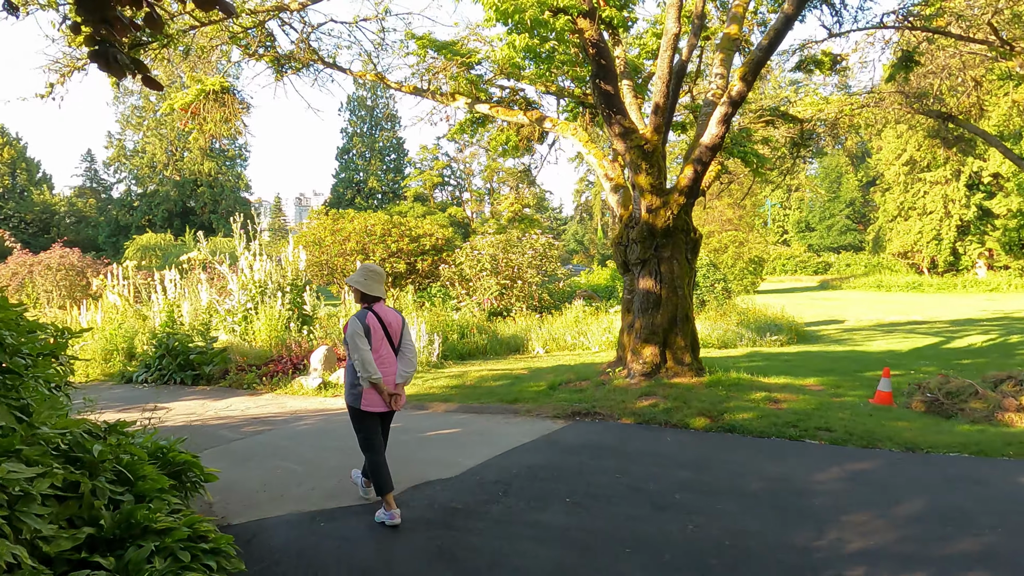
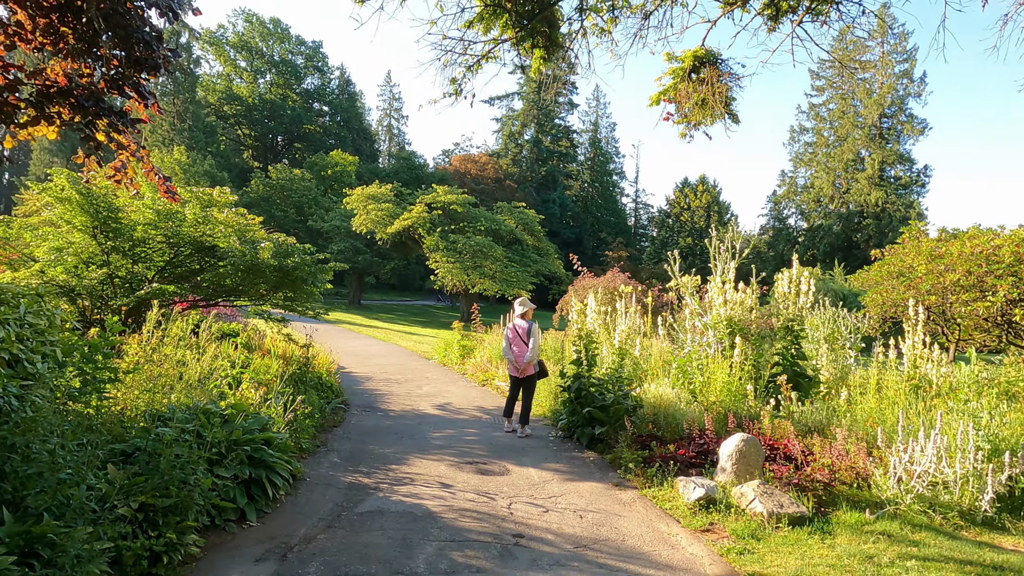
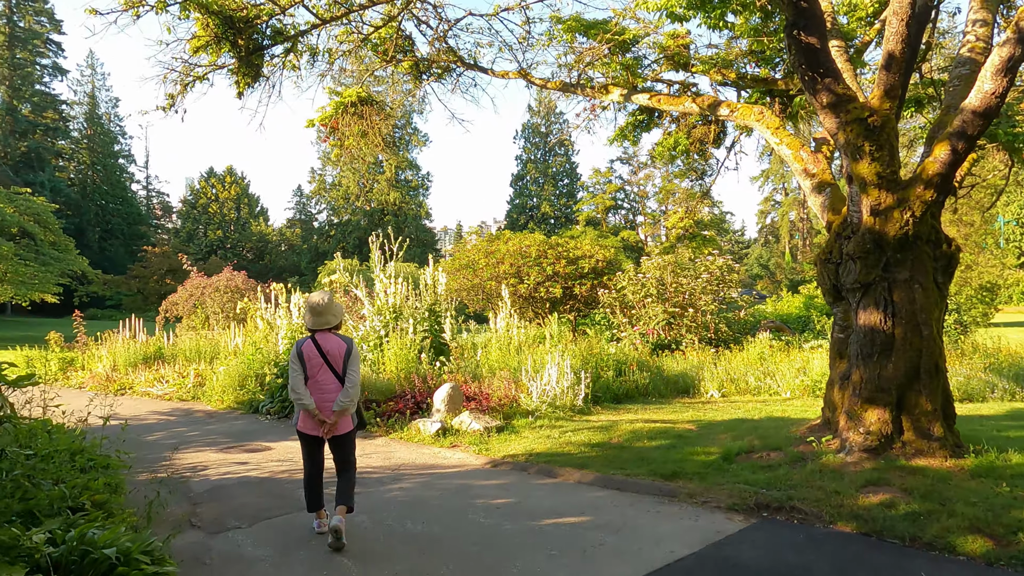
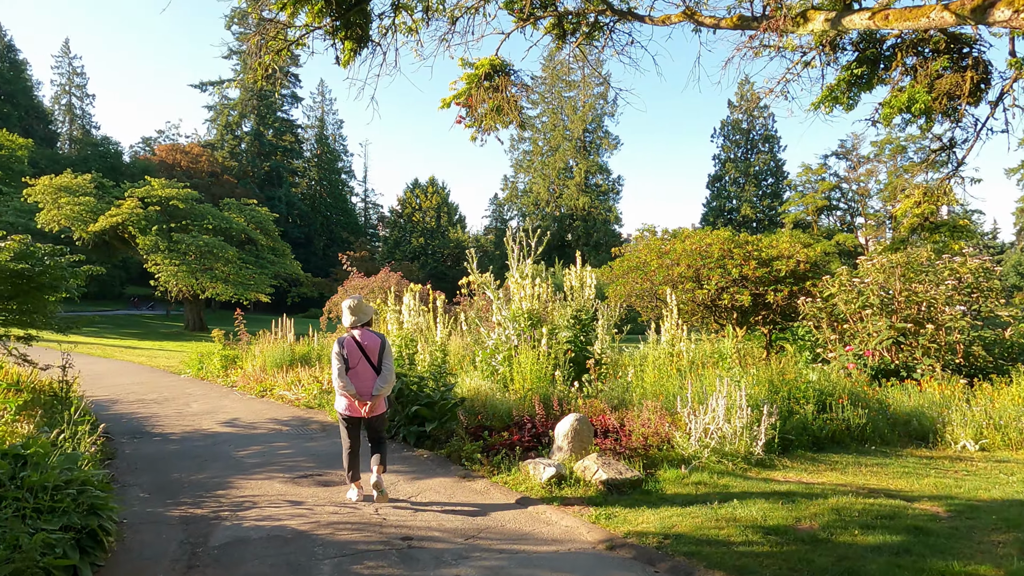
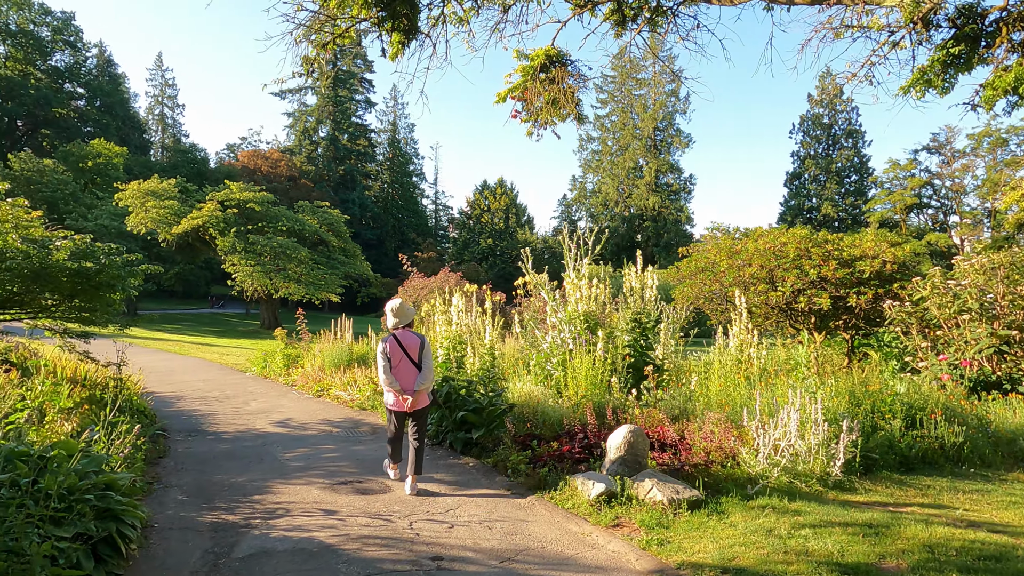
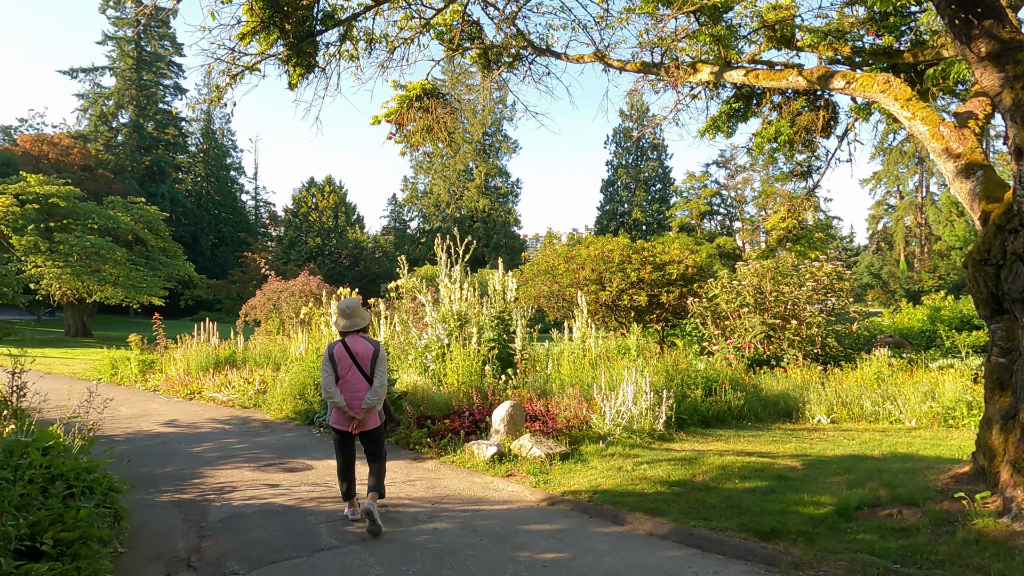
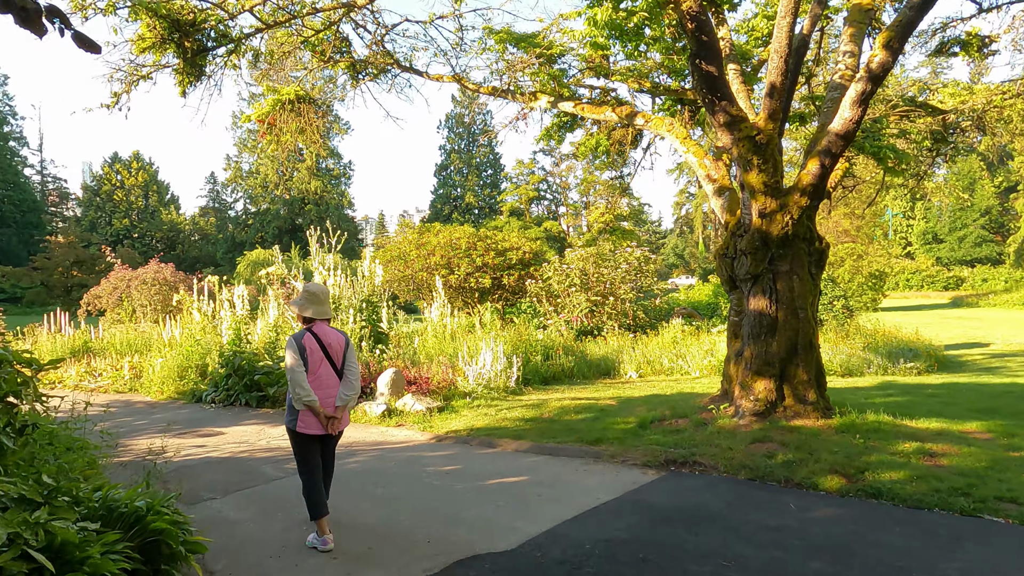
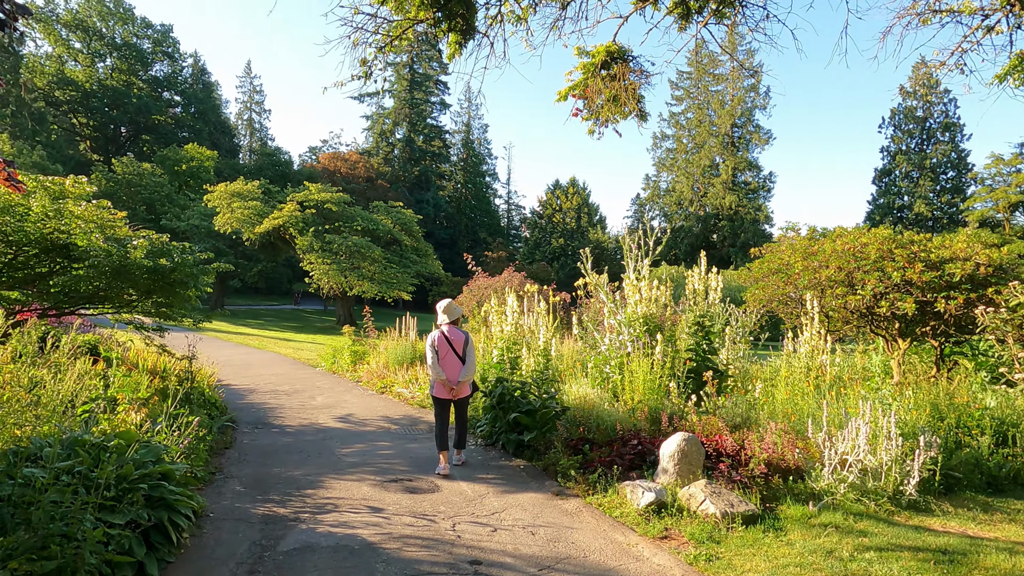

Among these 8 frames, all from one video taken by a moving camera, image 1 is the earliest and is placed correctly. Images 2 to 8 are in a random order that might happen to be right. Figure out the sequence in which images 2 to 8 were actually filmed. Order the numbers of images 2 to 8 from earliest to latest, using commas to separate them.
7, 3, 6, 4, 5, 8, 2
